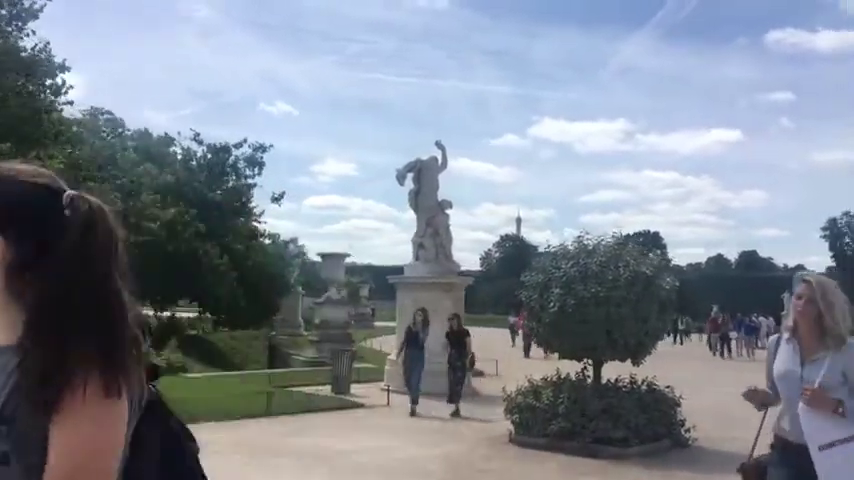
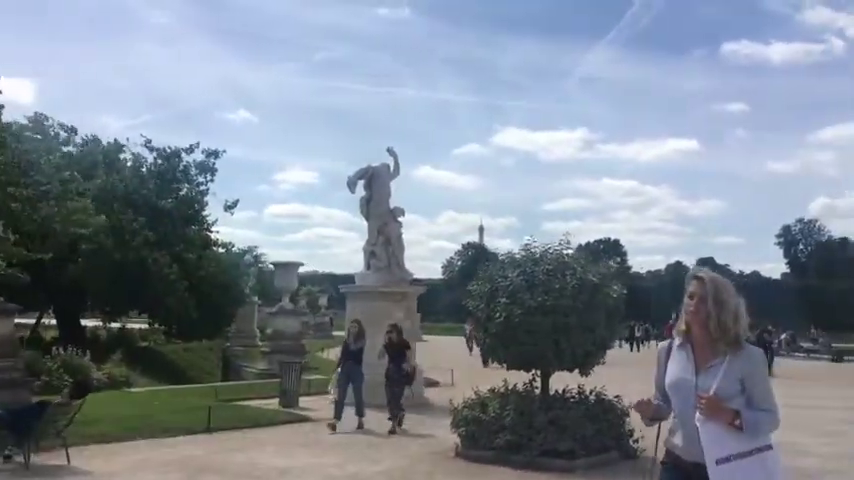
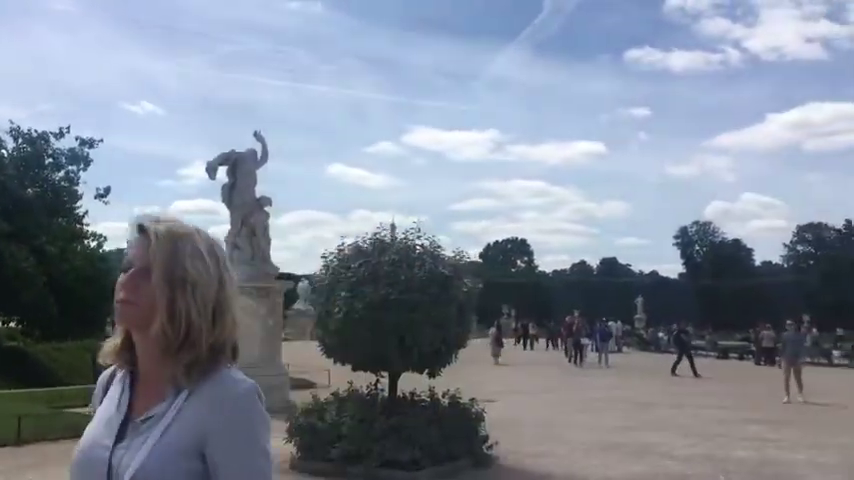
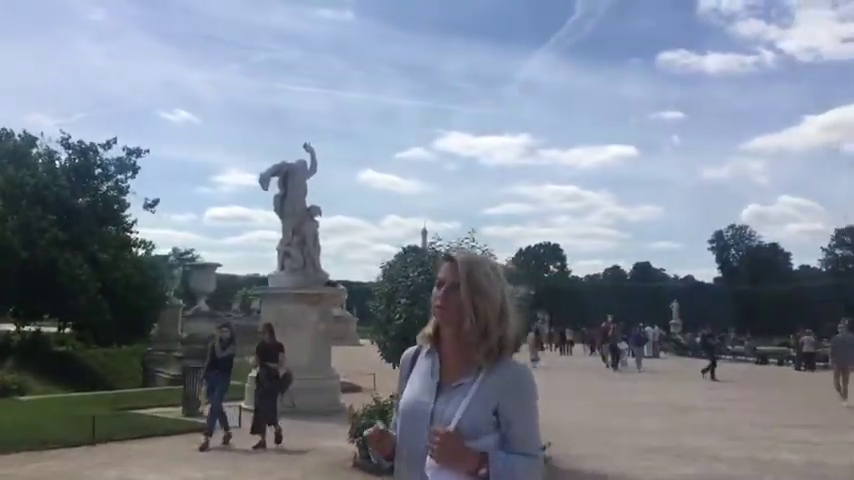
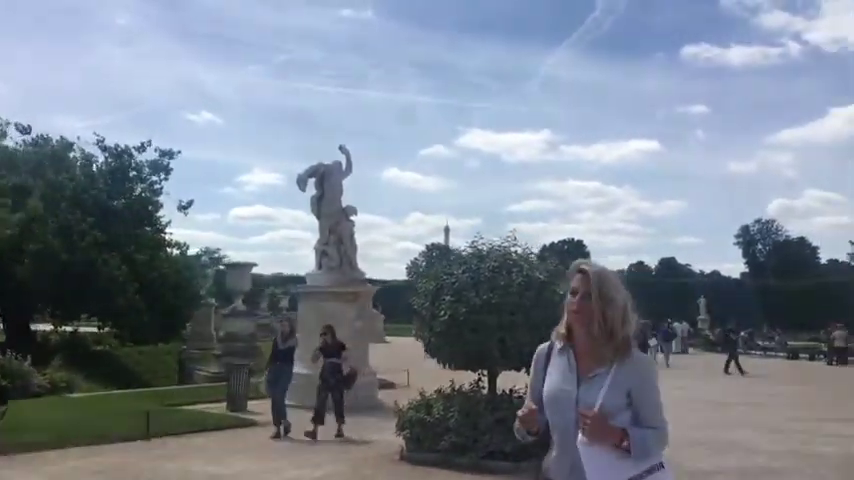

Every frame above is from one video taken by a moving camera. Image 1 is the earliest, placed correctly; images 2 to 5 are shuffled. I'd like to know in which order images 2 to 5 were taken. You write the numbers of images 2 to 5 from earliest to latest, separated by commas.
2, 5, 4, 3
